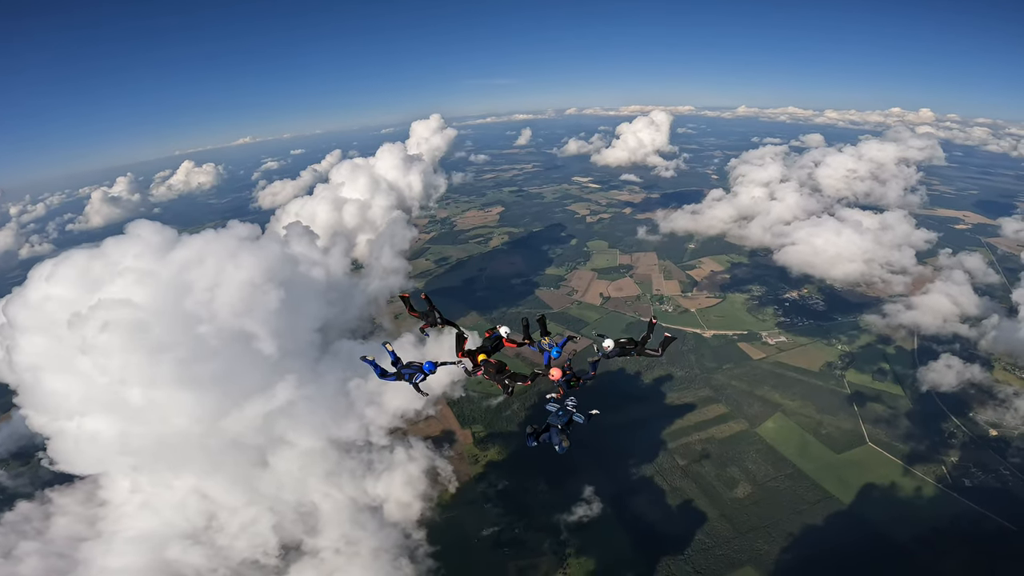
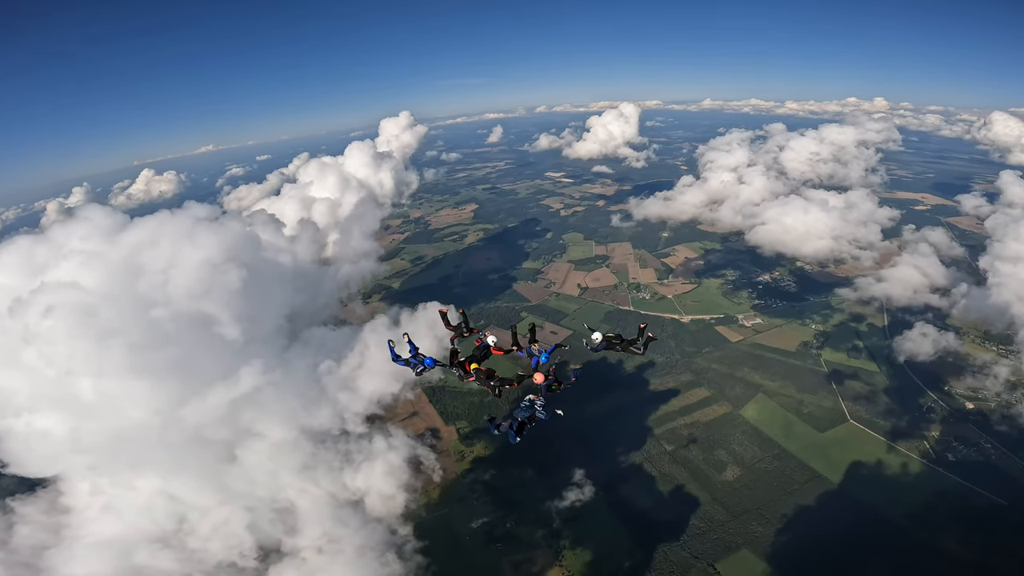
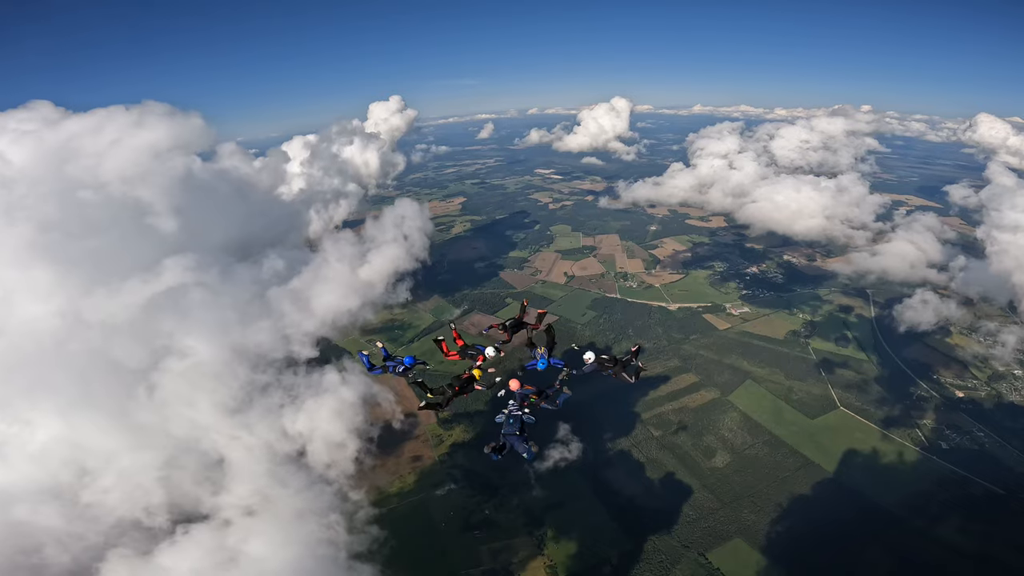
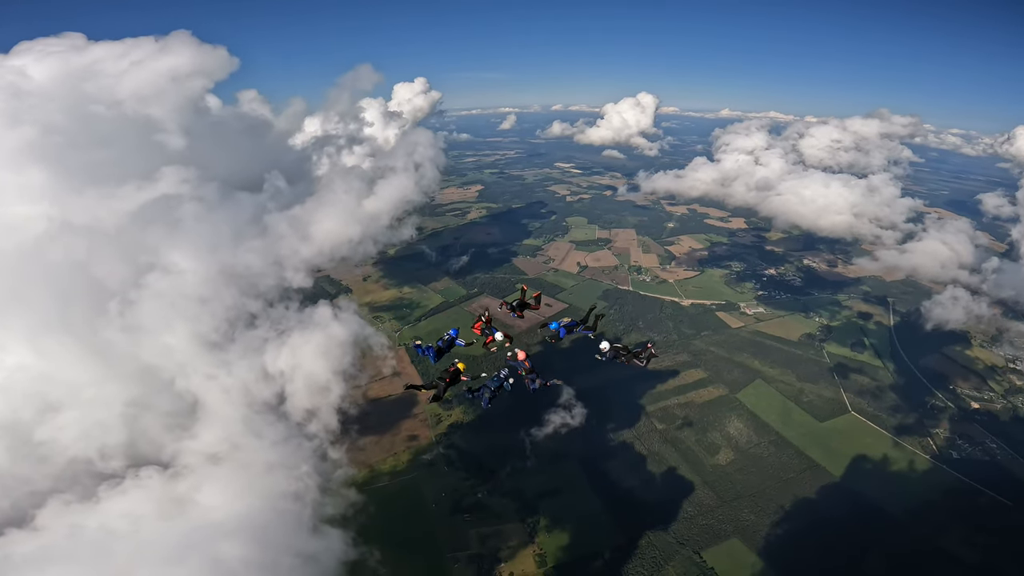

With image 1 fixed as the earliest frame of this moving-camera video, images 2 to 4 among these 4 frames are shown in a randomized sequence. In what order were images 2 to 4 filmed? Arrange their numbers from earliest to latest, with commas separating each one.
2, 3, 4
